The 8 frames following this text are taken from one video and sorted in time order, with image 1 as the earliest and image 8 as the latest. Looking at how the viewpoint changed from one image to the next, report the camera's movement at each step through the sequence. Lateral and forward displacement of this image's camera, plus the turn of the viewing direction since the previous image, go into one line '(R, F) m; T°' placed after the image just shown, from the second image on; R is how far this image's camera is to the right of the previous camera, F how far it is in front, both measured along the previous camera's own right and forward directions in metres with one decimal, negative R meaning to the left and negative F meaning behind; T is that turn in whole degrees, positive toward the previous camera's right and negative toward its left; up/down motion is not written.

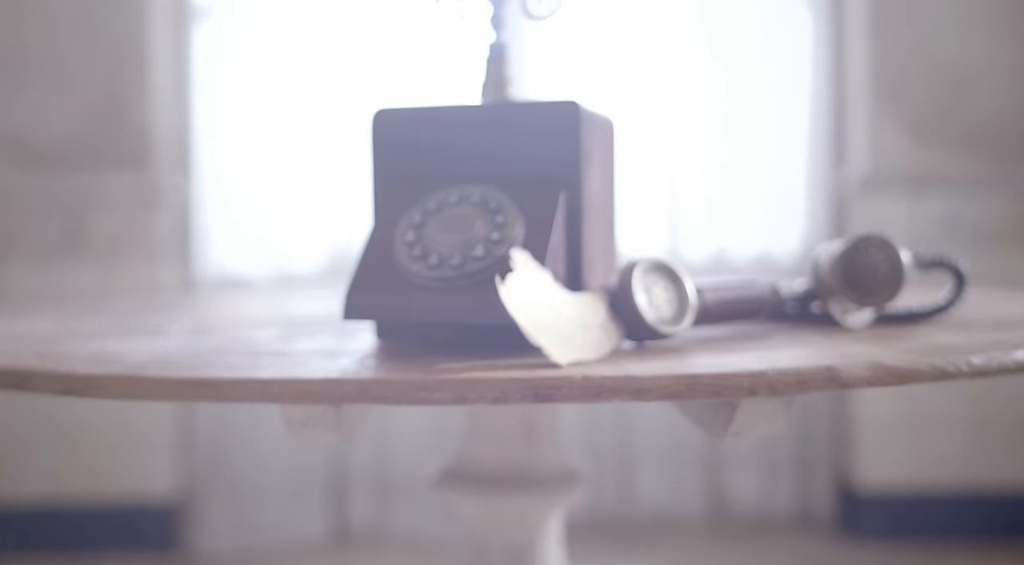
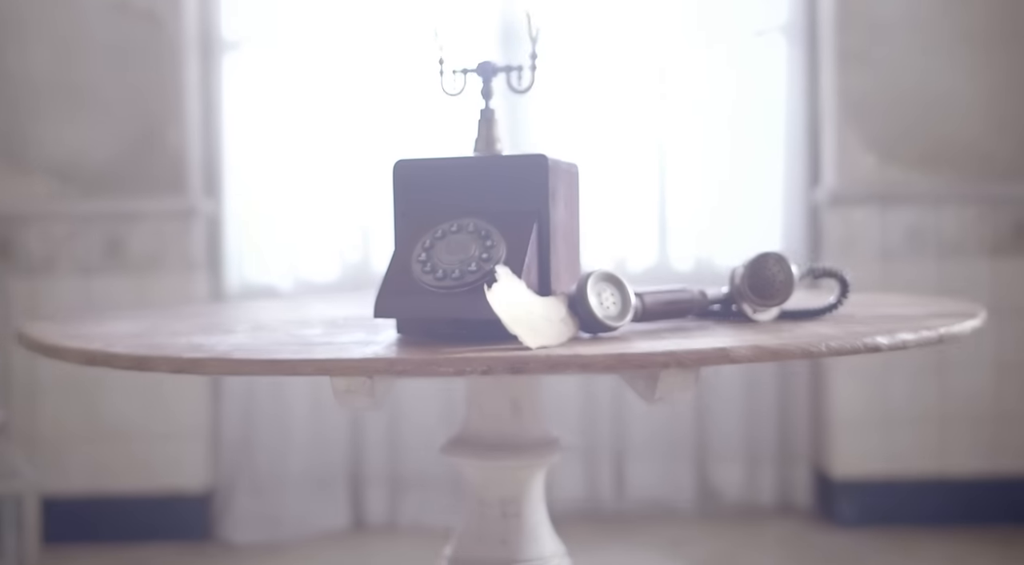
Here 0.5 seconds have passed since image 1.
(0.0, -0.2) m; 0°
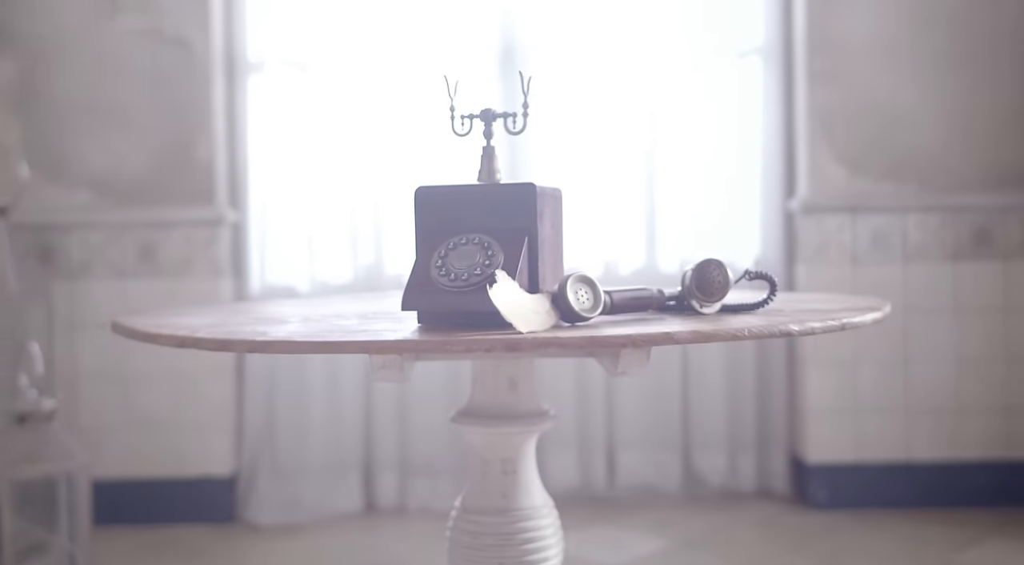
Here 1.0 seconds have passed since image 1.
(0.0, -0.3) m; 0°
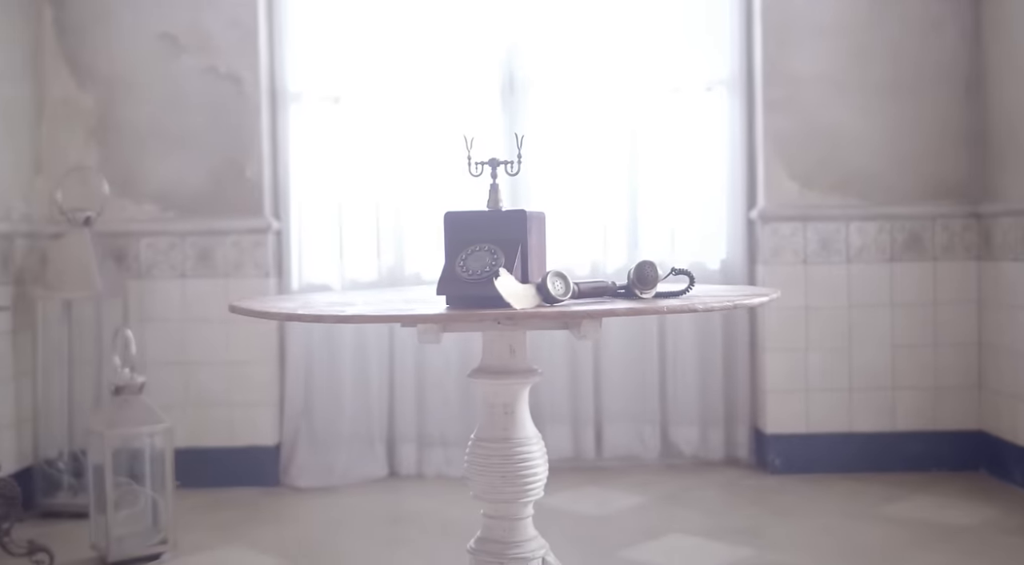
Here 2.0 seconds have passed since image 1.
(0.0, -0.5) m; 0°
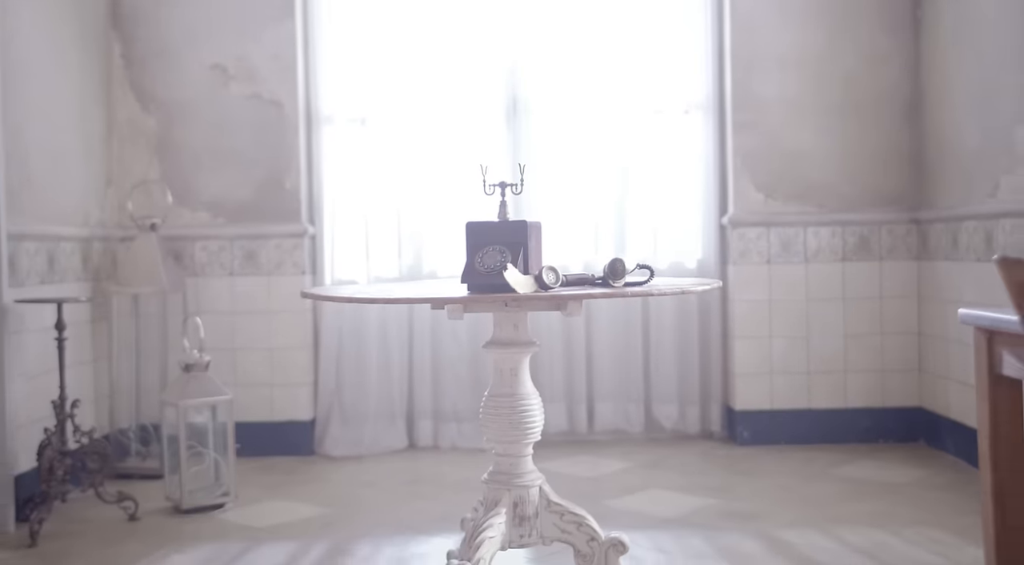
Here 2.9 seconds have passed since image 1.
(0.0, -0.6) m; 0°
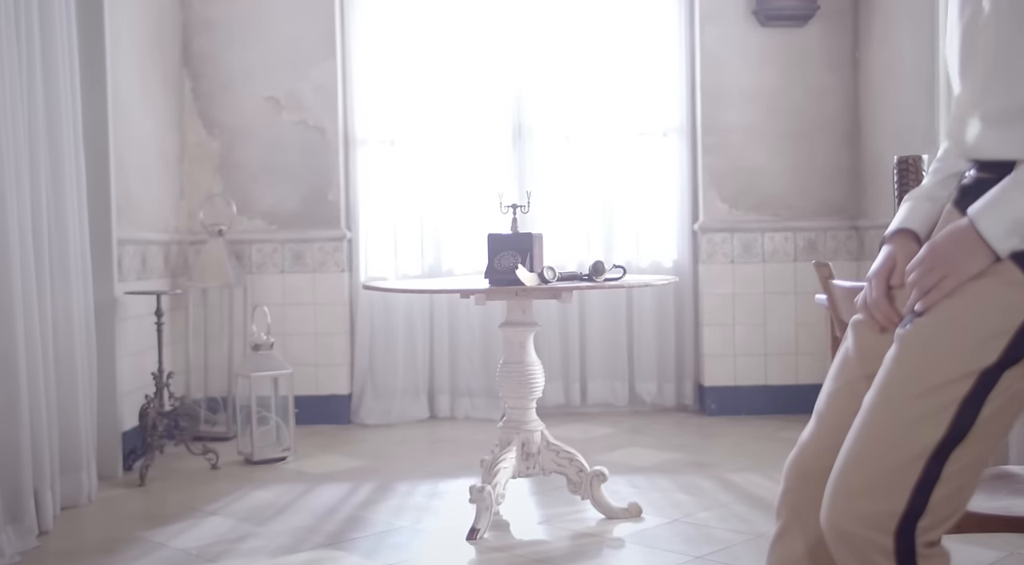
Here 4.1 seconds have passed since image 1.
(0.0, -0.8) m; 0°
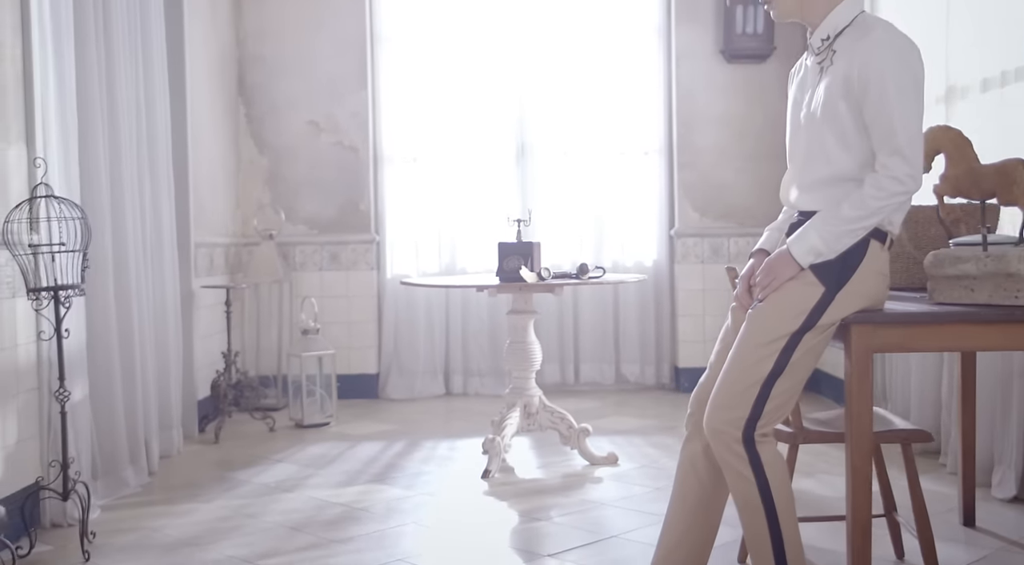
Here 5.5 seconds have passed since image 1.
(0.0, -0.9) m; 0°
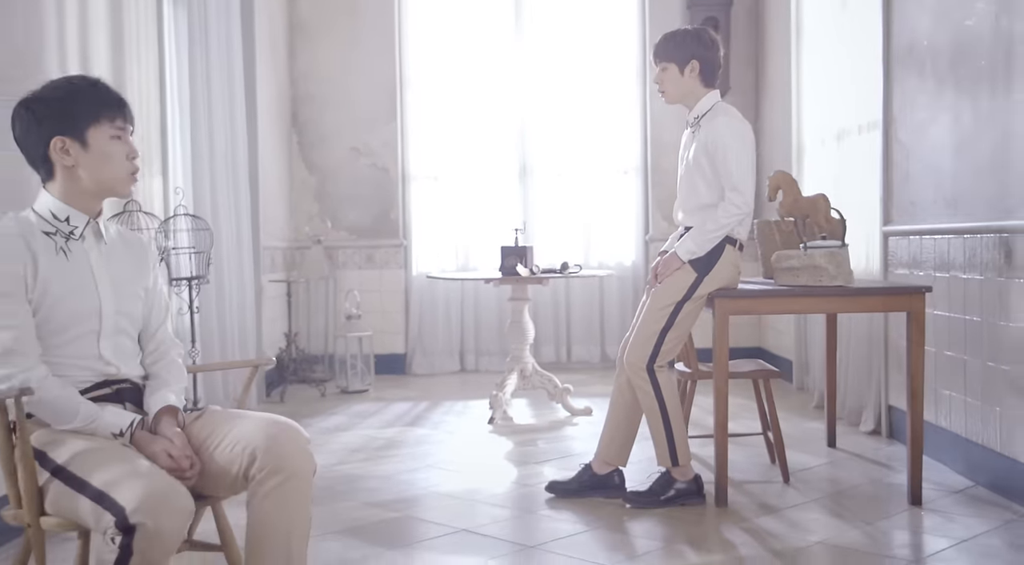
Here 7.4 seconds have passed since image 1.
(+0.1, -1.3) m; -1°
